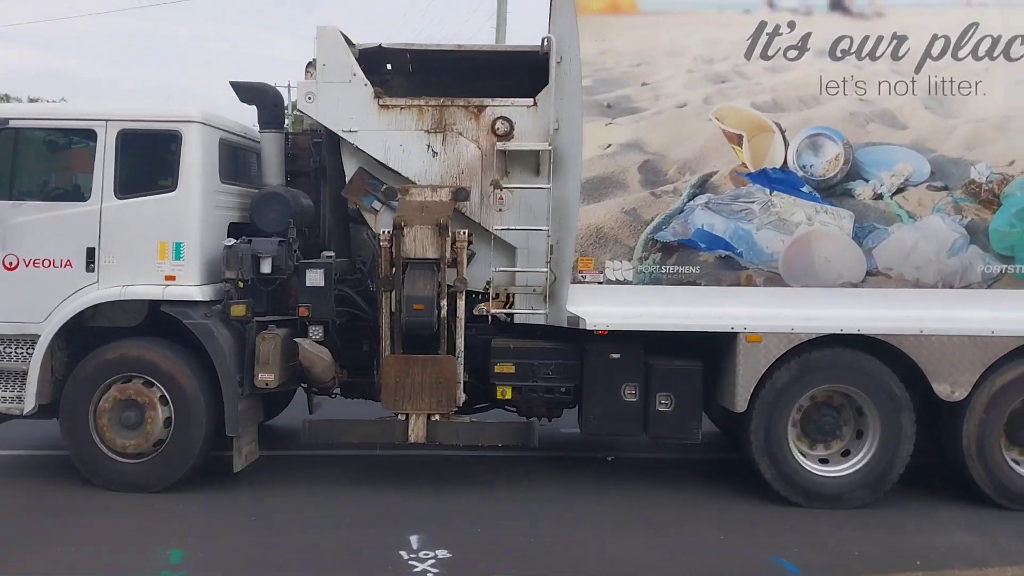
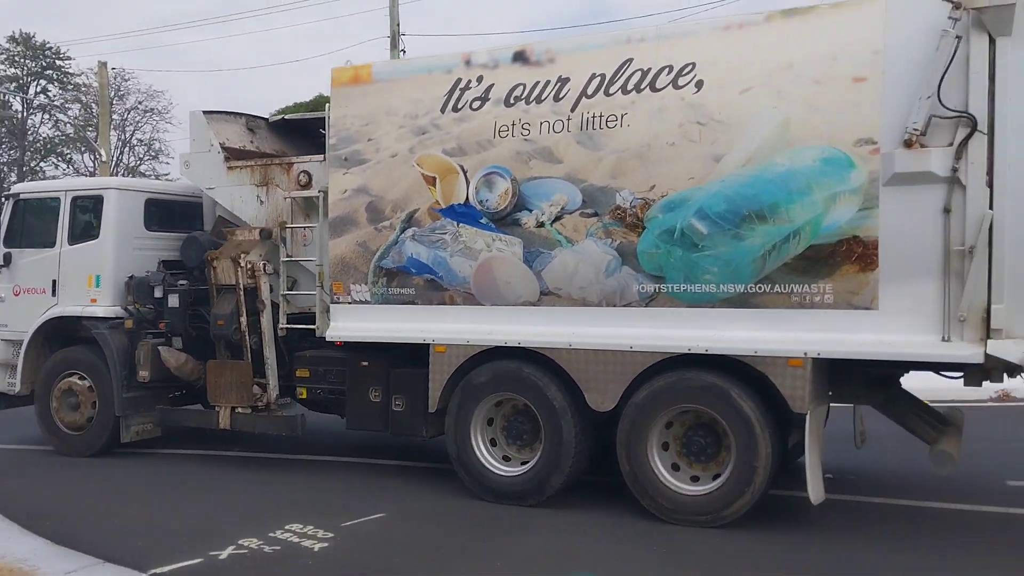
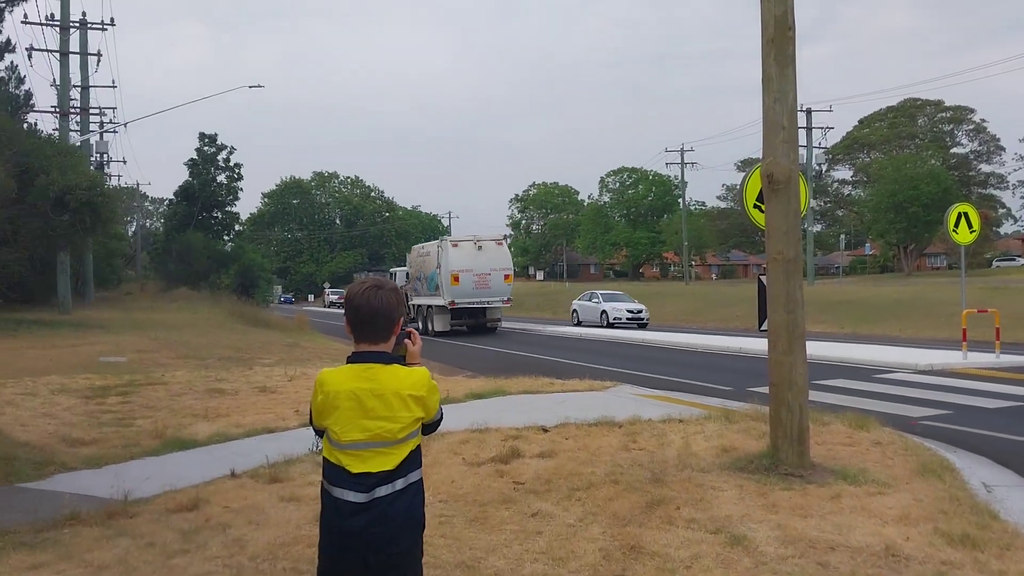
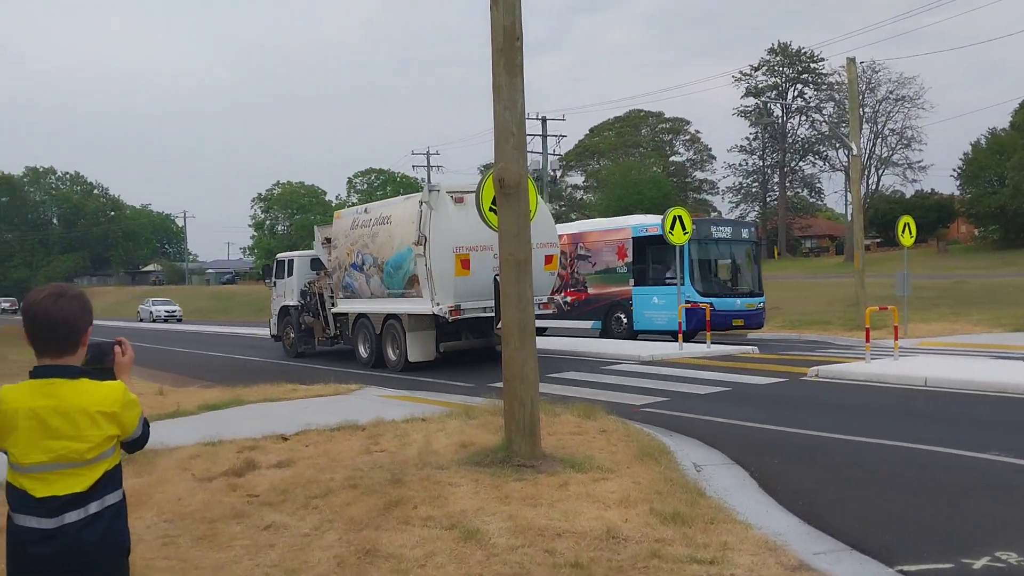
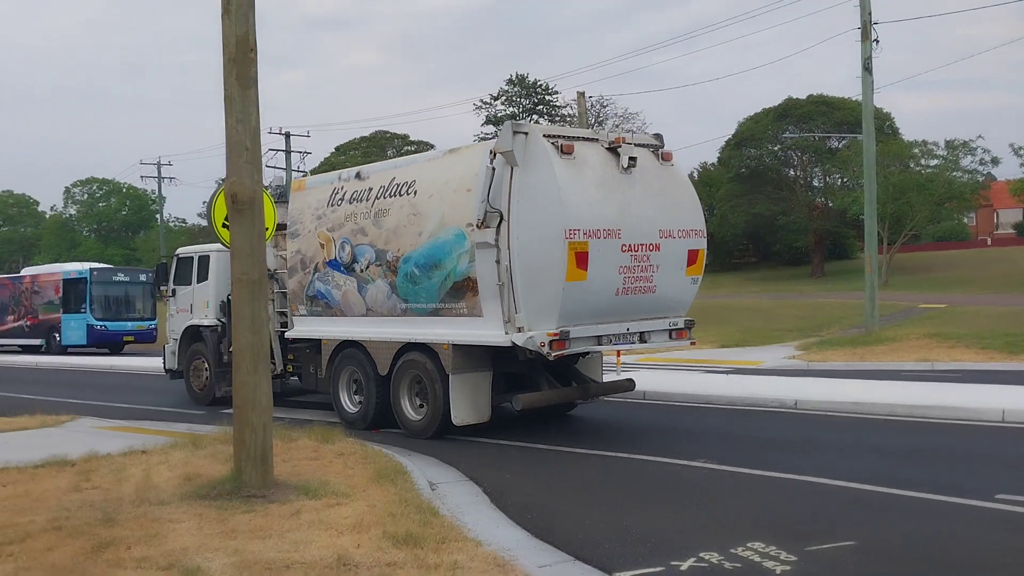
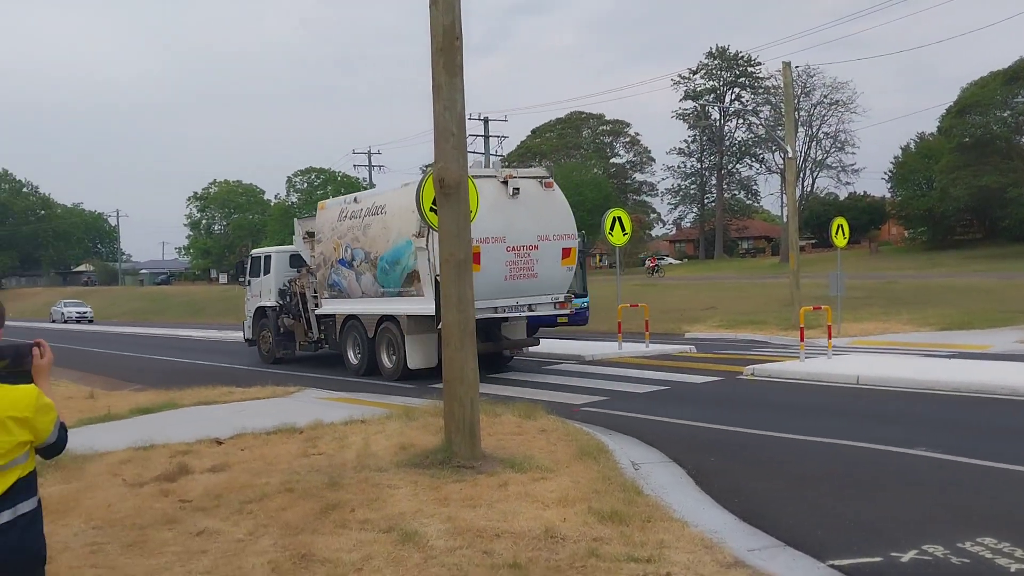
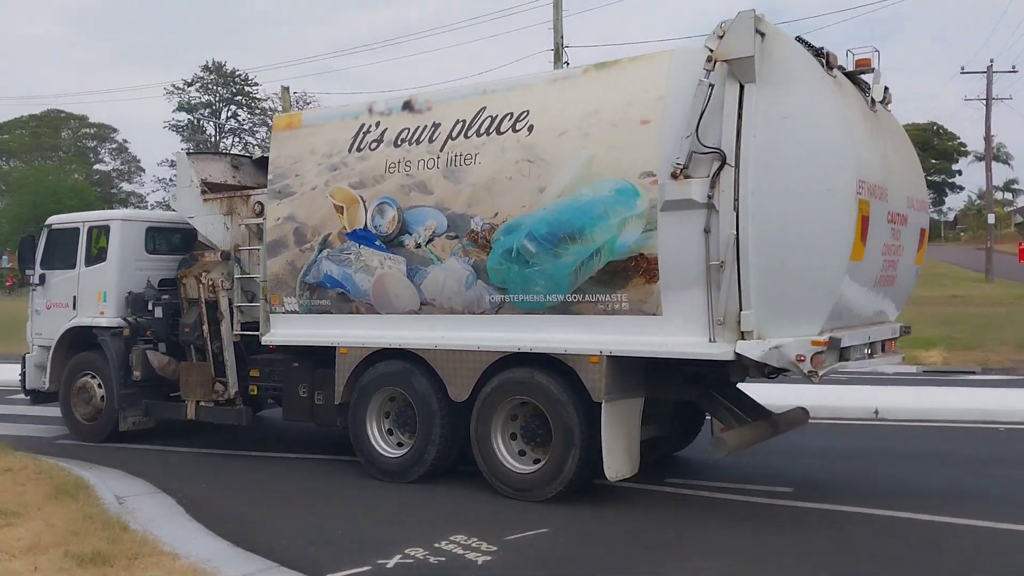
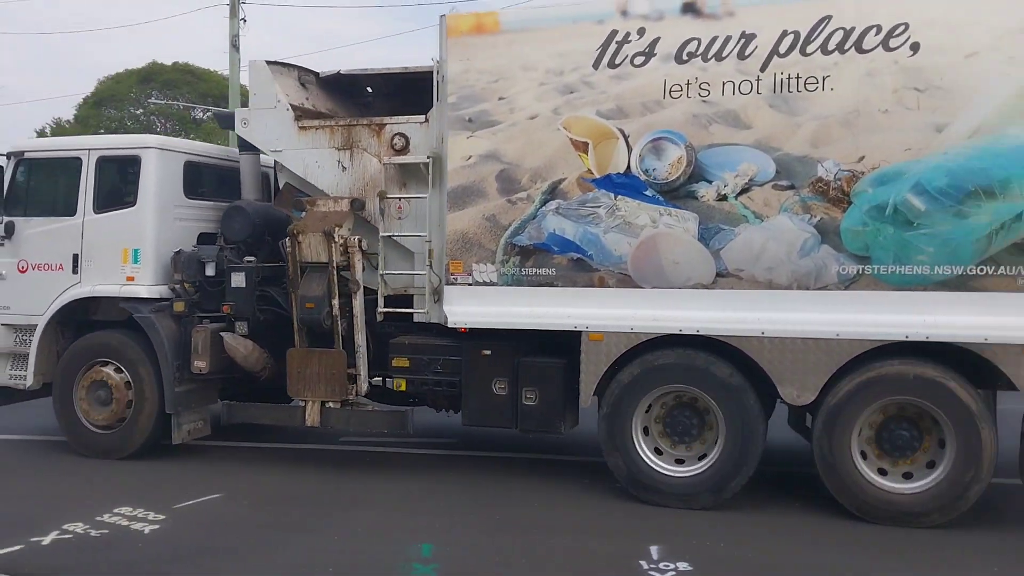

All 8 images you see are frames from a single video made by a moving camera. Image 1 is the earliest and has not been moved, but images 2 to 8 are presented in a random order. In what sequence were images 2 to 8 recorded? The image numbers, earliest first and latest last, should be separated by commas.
8, 2, 7, 5, 6, 4, 3
